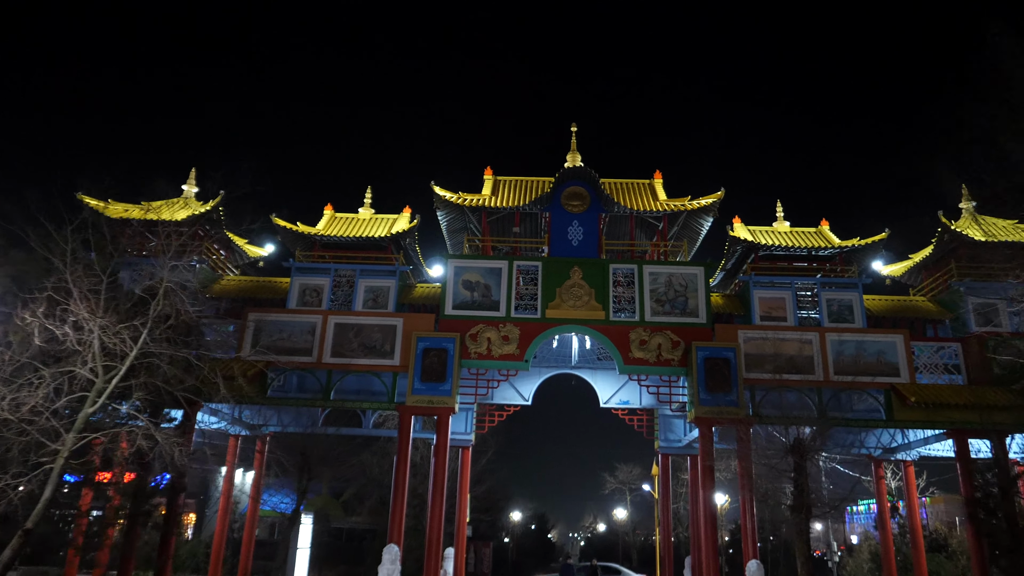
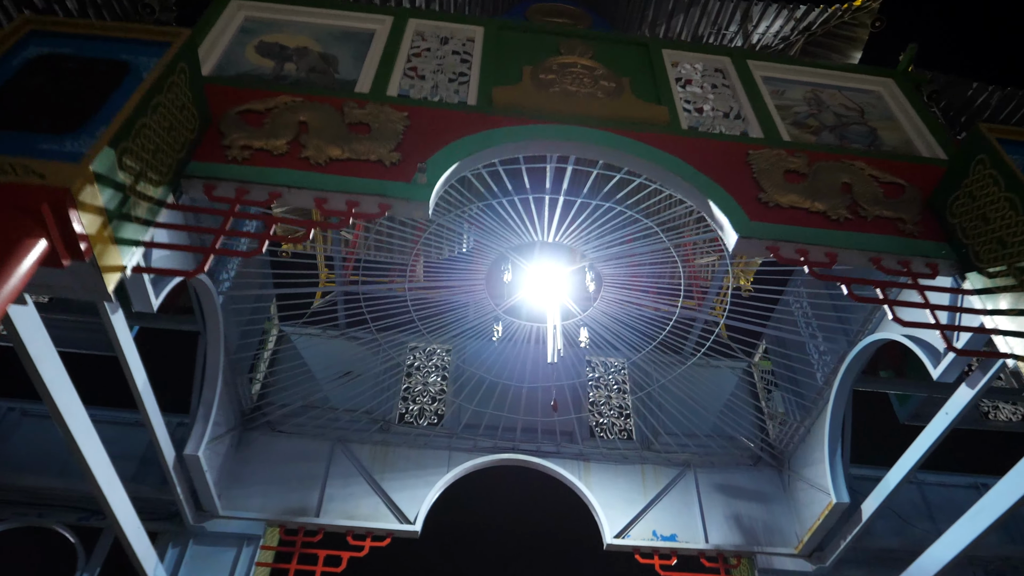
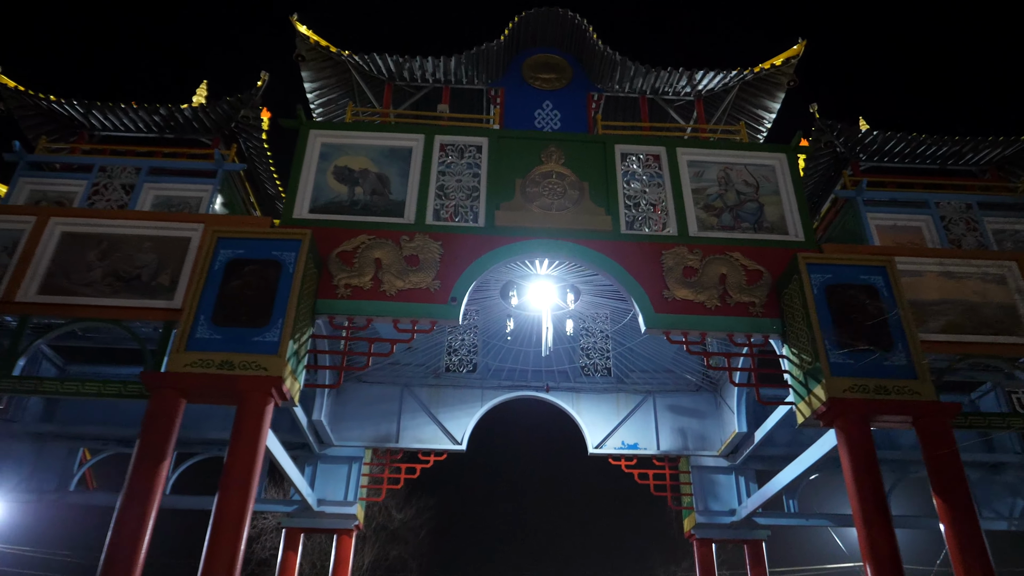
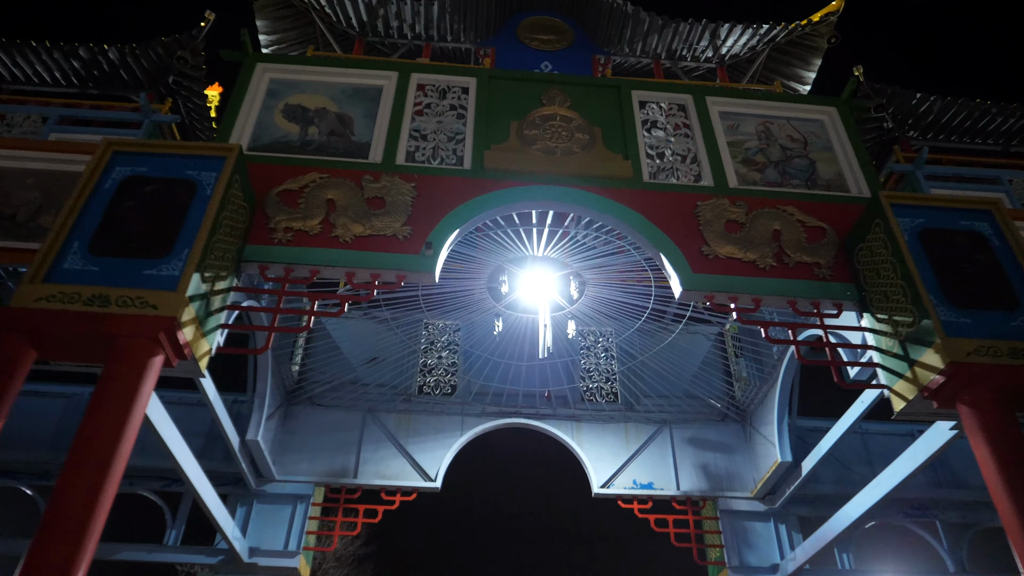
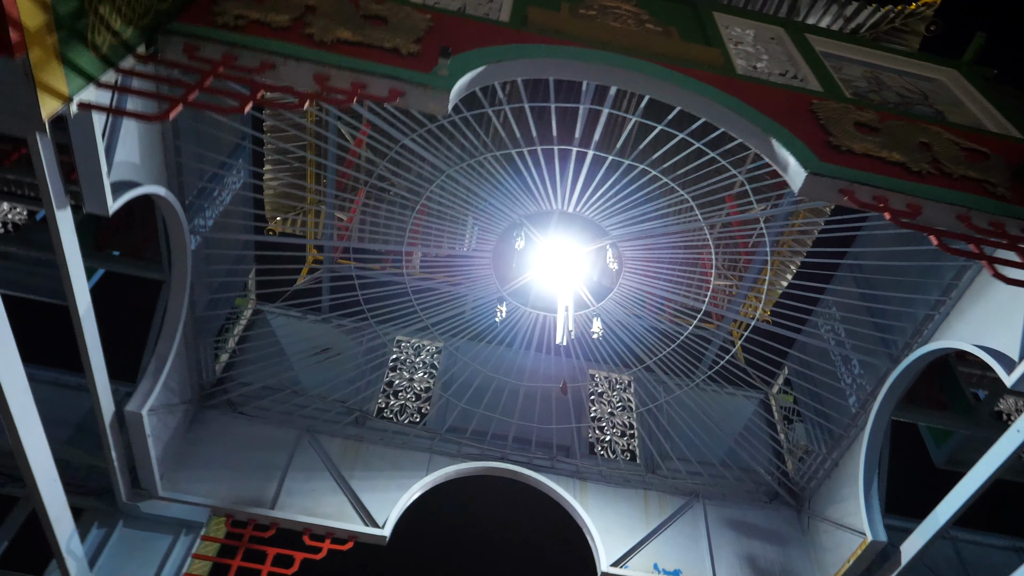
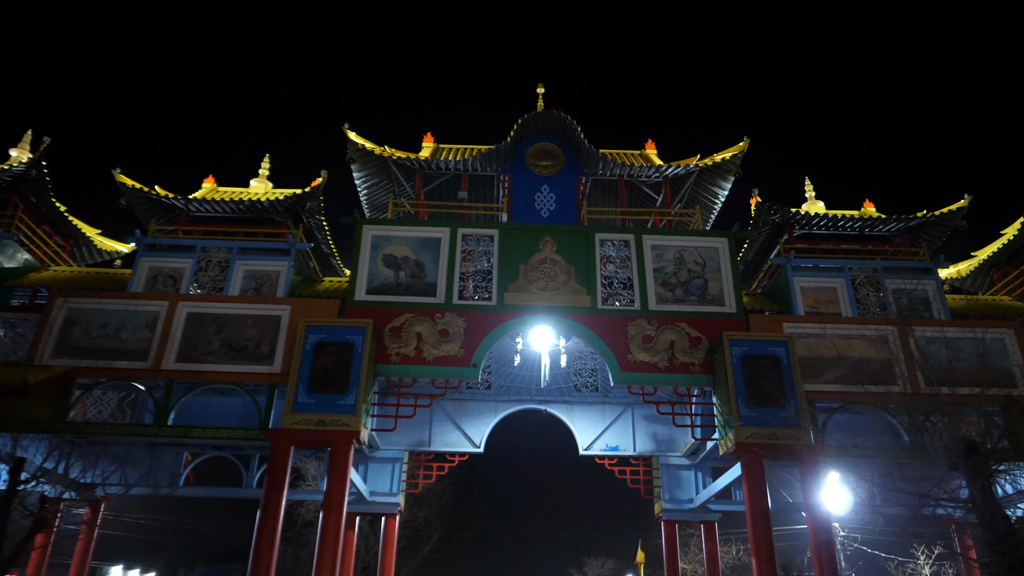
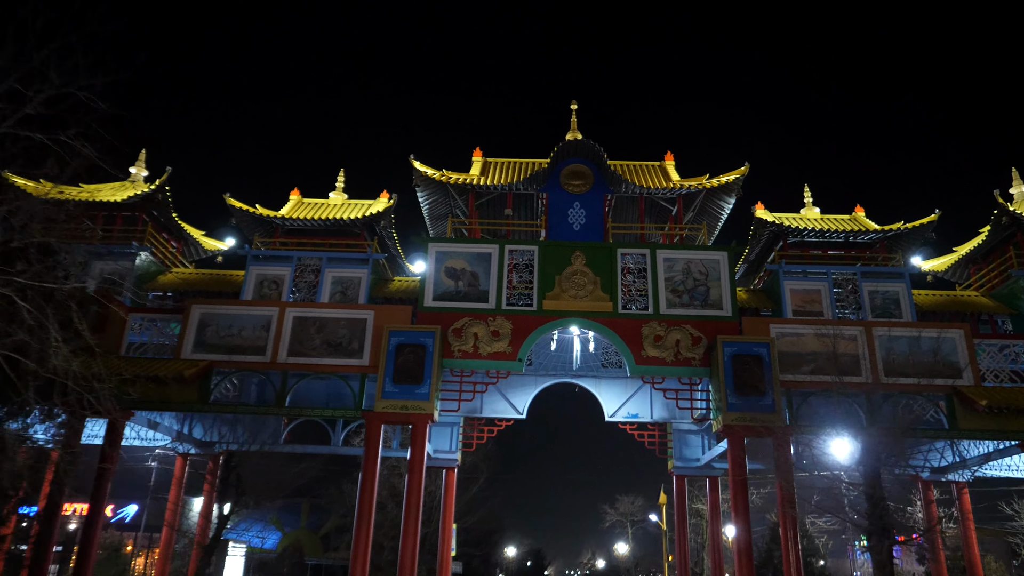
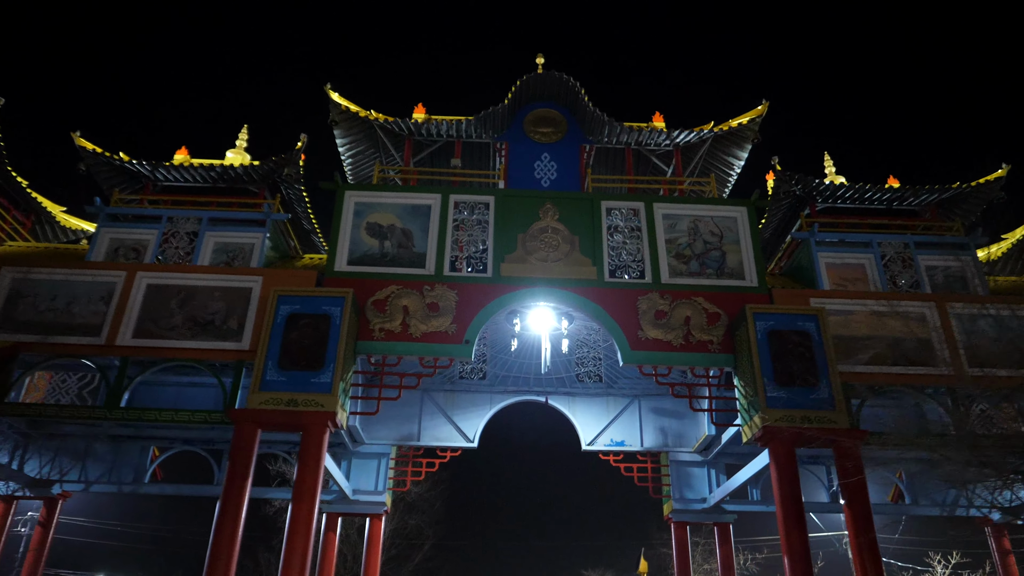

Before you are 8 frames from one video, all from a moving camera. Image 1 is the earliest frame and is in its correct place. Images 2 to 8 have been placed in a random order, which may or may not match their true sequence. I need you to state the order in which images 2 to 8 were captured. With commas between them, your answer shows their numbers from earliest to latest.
7, 6, 8, 3, 4, 2, 5
